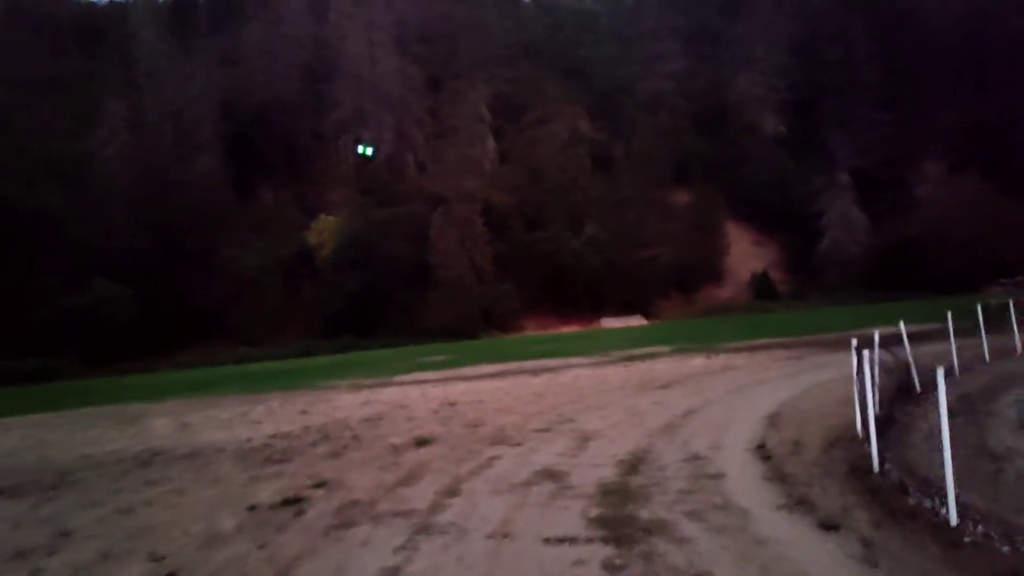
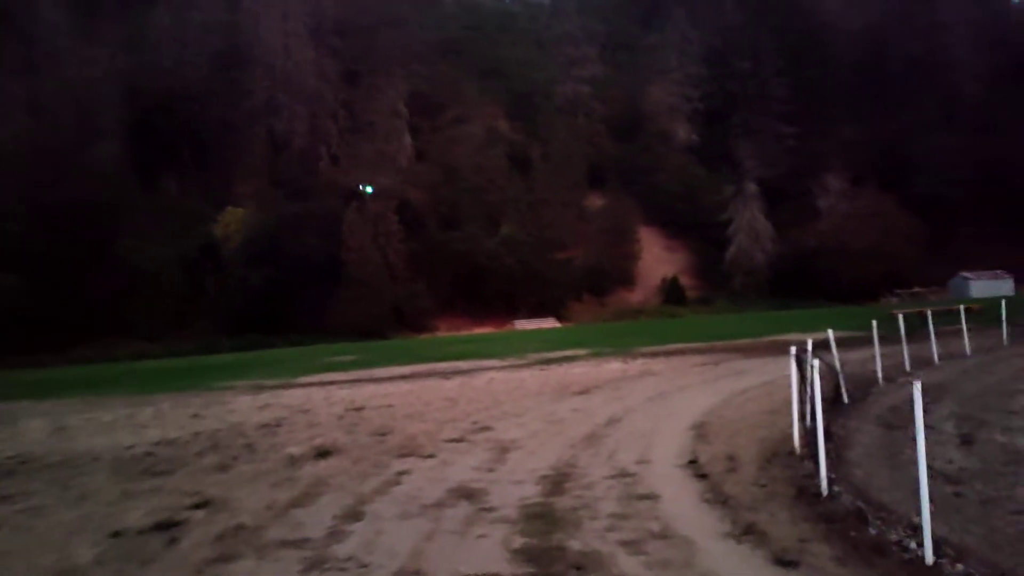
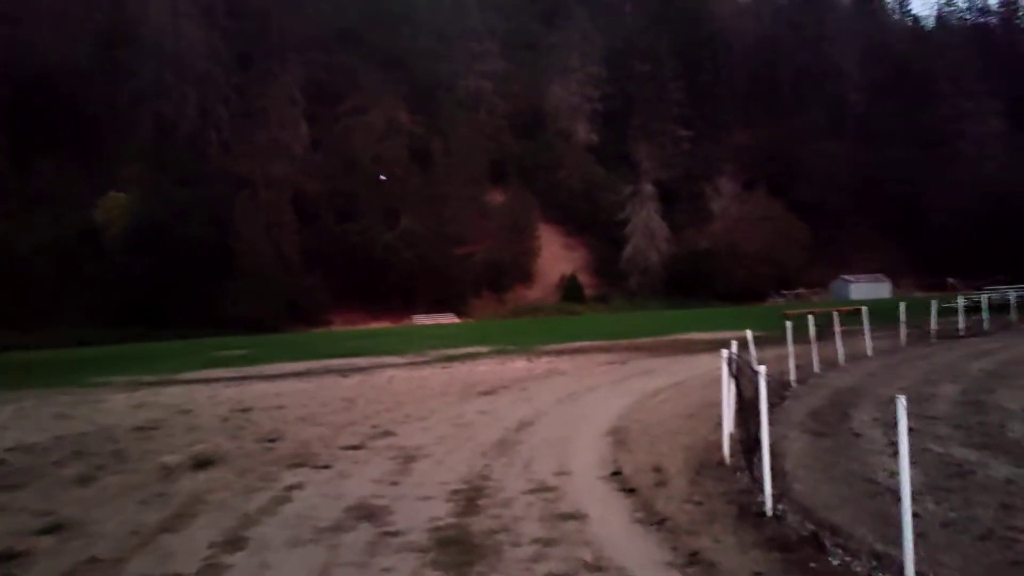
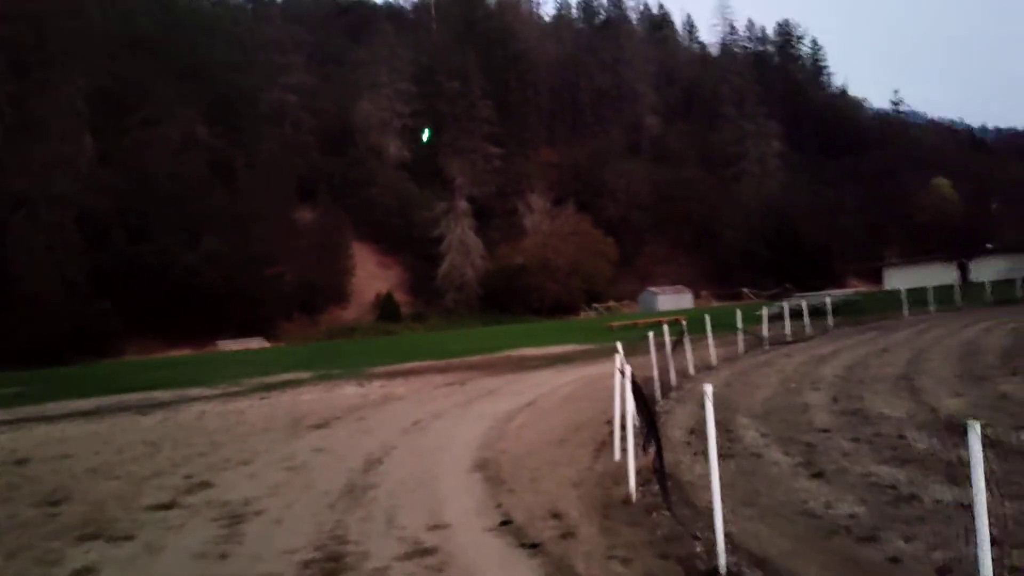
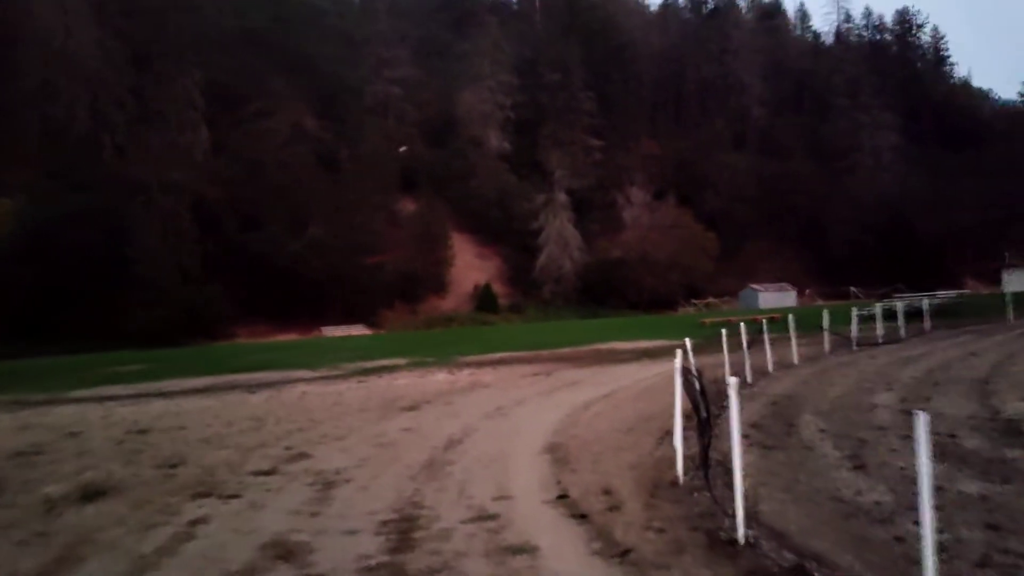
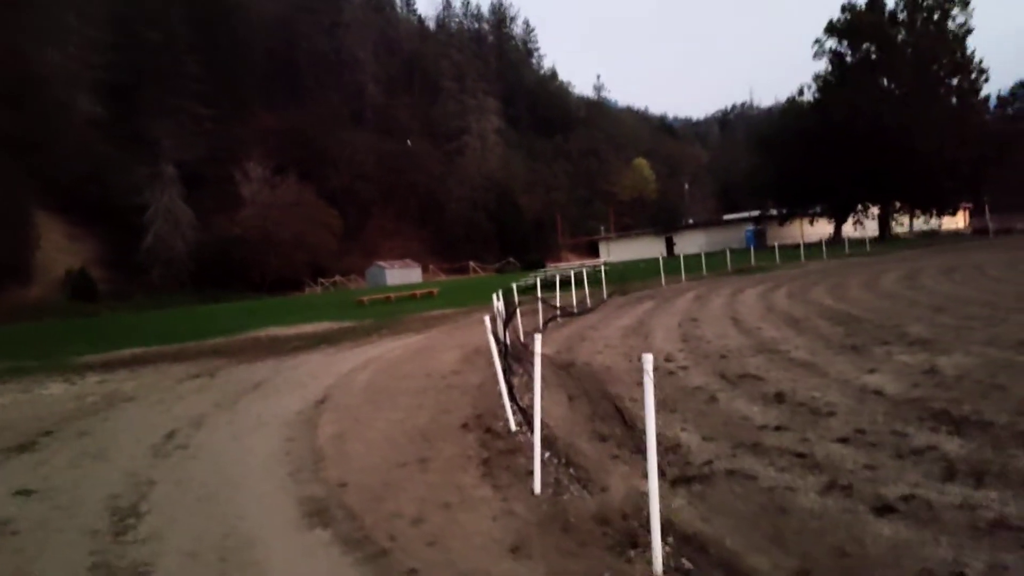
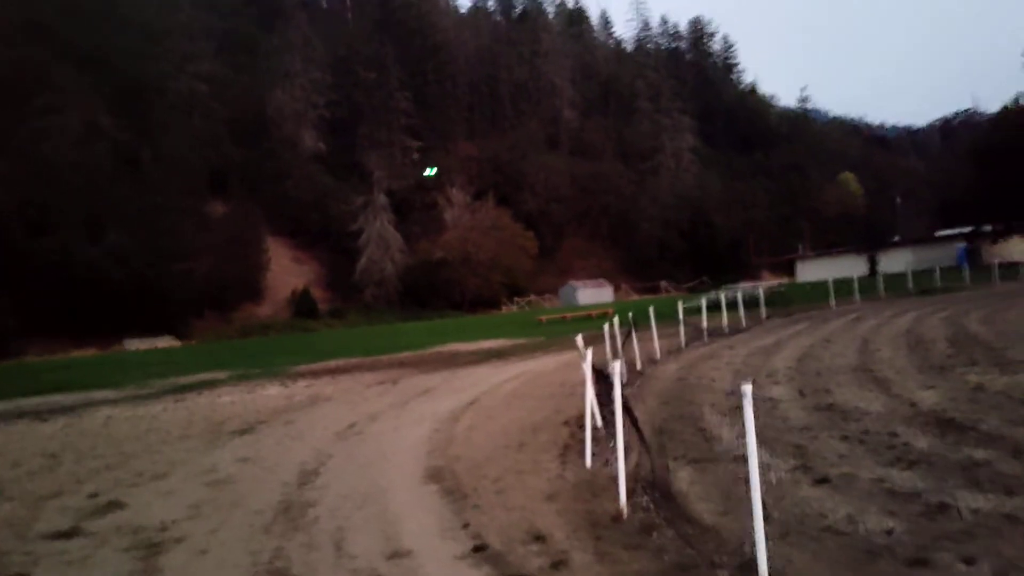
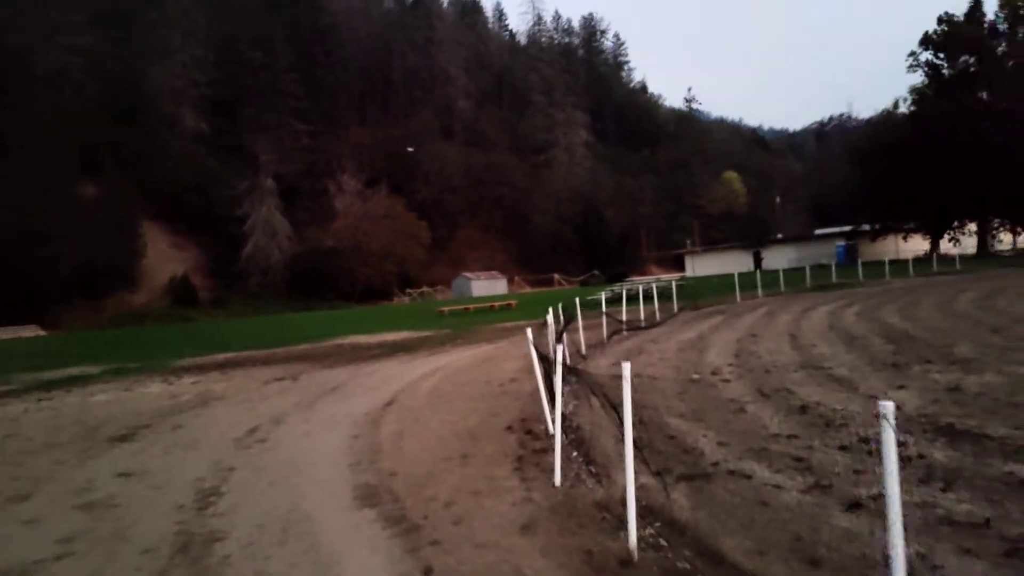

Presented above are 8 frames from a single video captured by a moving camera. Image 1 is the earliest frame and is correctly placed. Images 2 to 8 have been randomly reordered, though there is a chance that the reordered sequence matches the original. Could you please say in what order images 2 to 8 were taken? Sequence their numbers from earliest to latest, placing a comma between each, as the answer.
2, 3, 5, 4, 7, 8, 6
